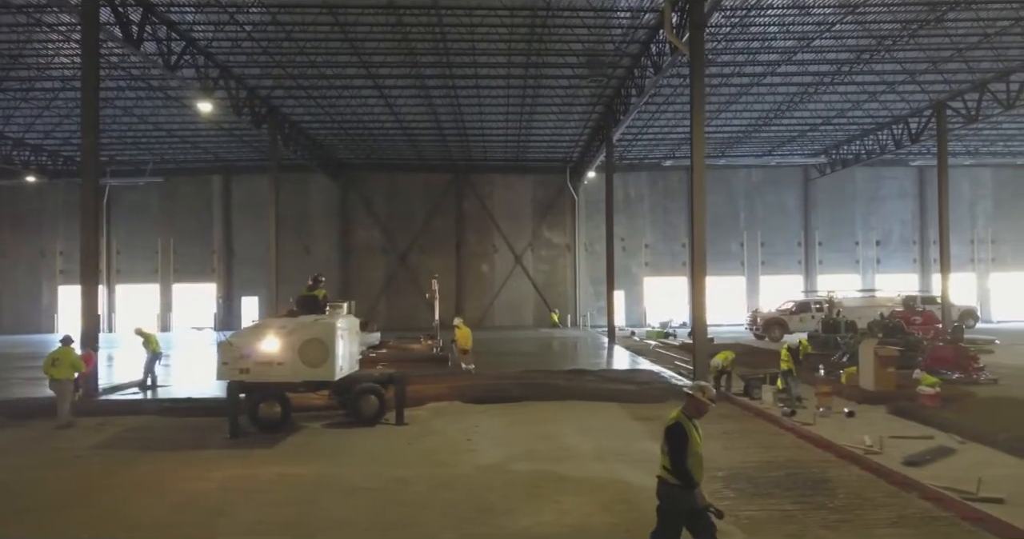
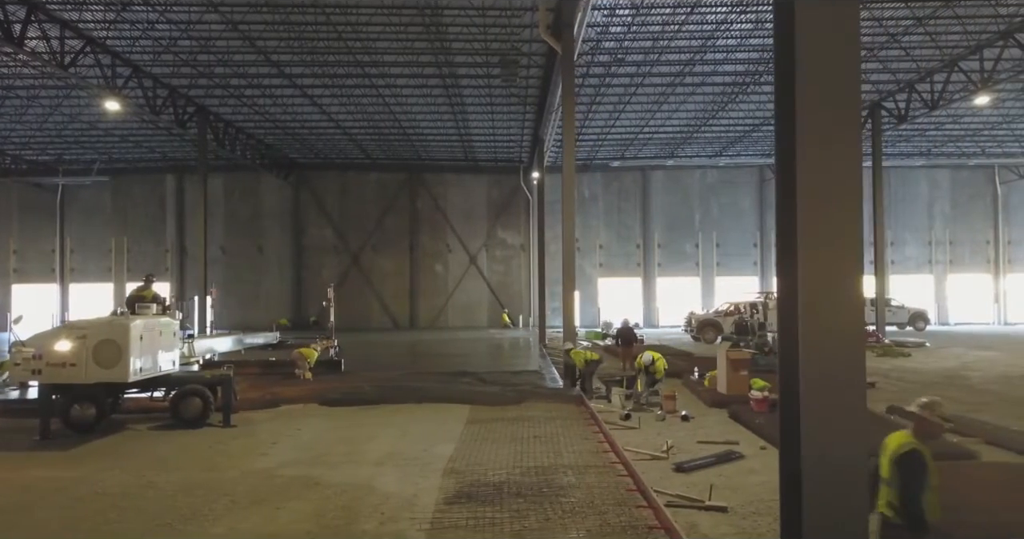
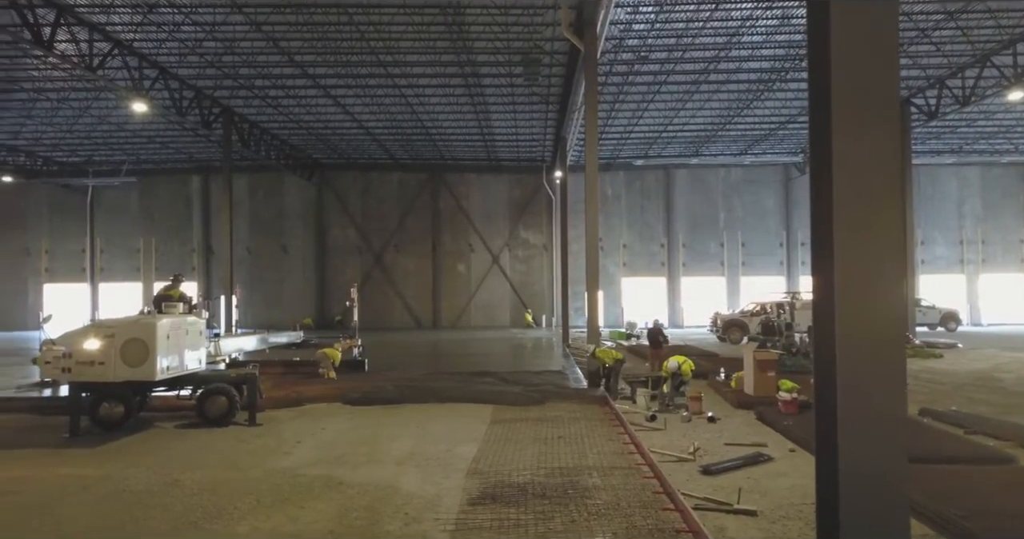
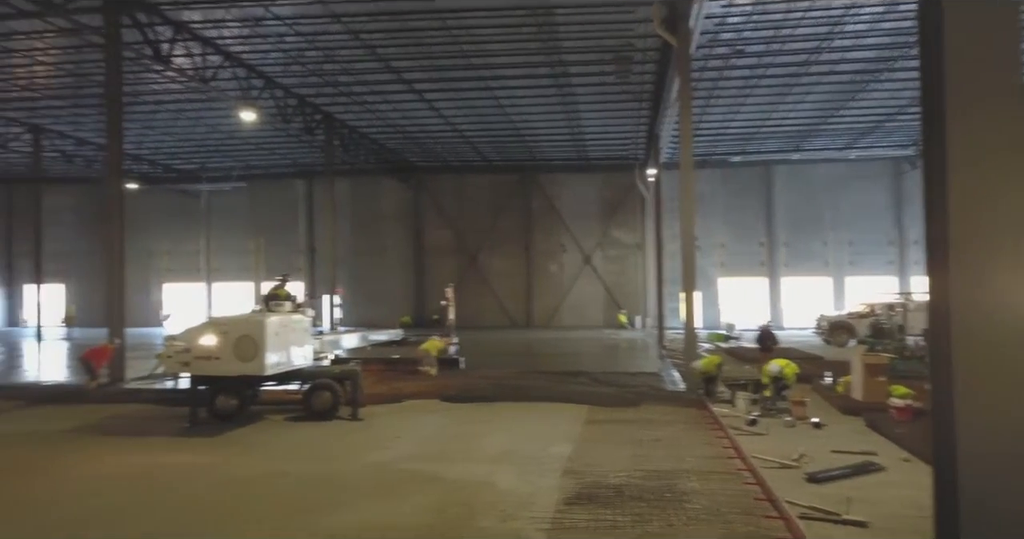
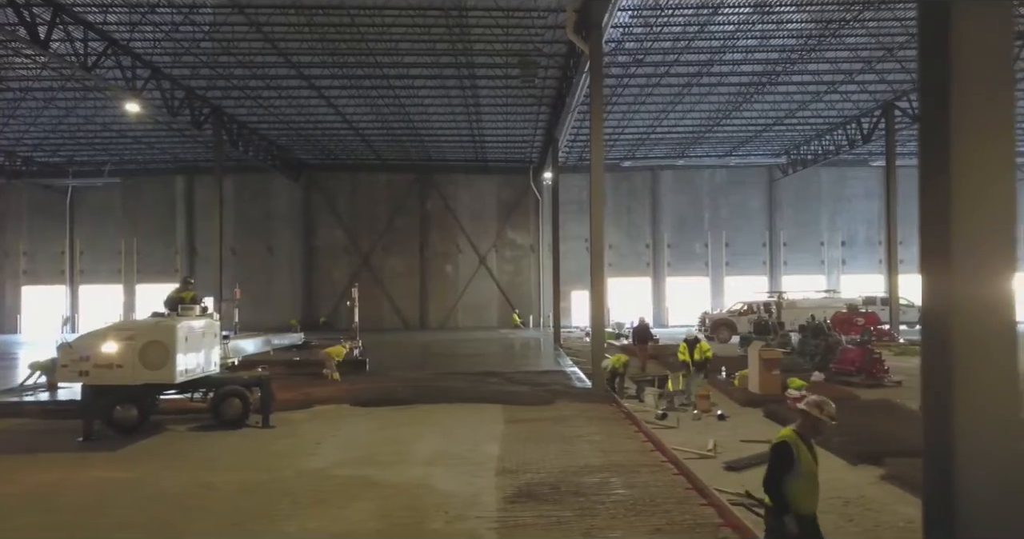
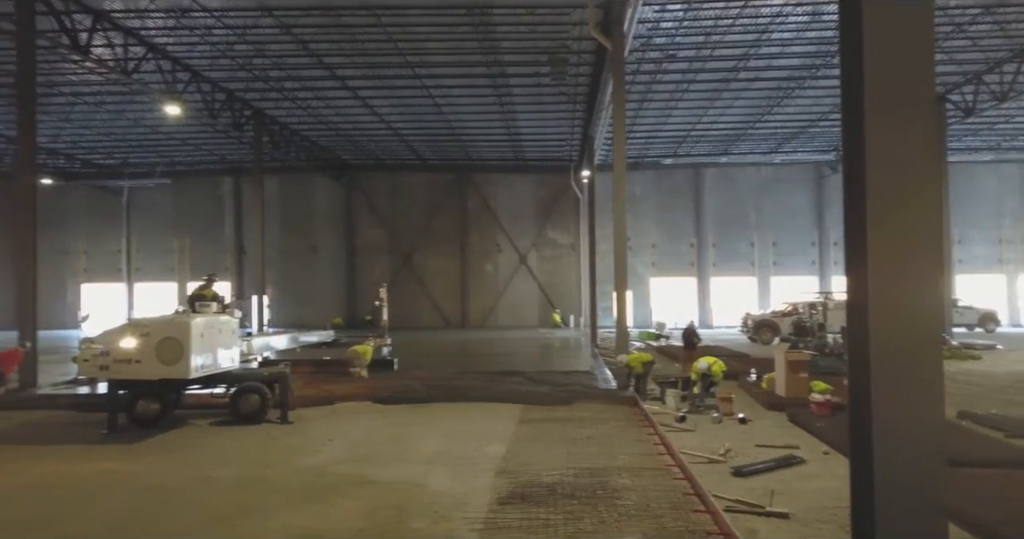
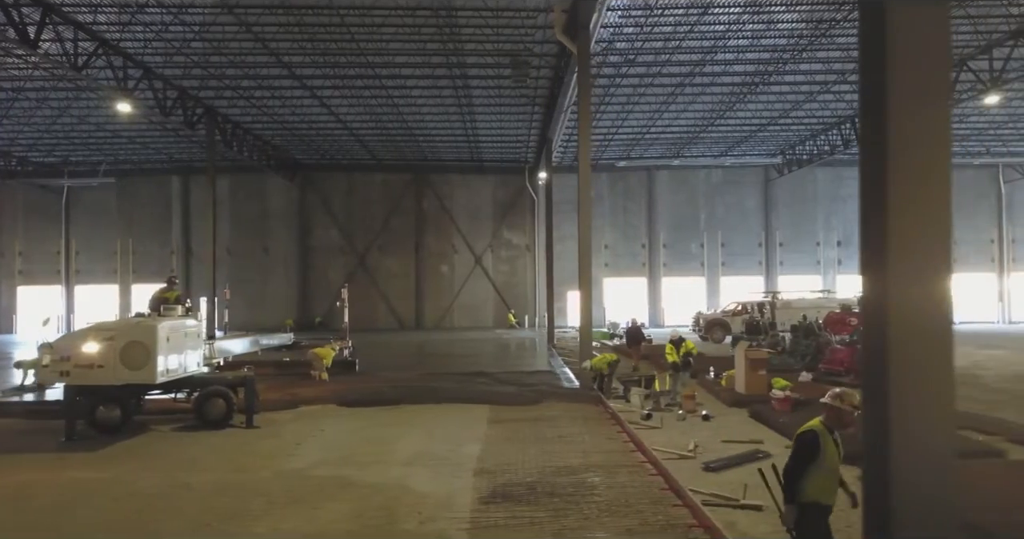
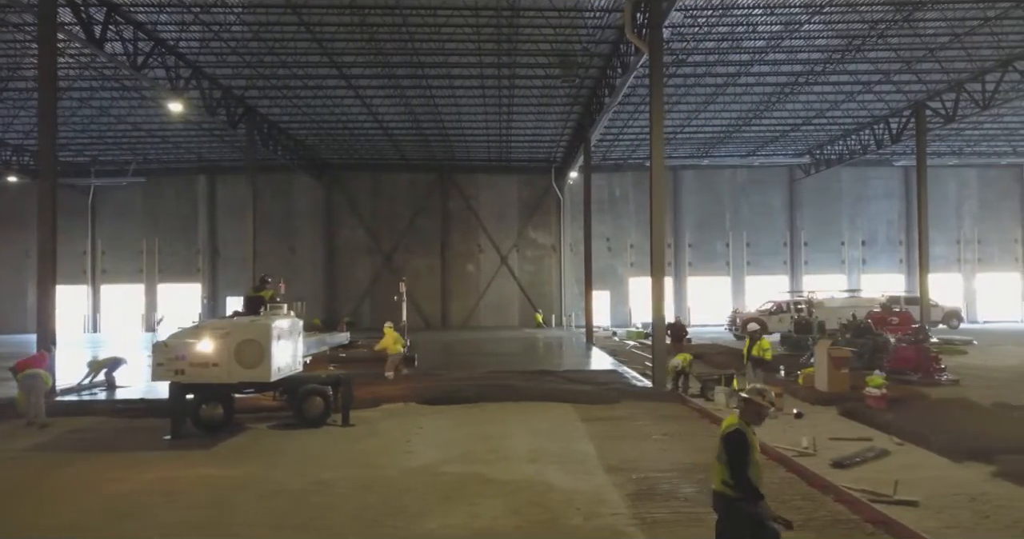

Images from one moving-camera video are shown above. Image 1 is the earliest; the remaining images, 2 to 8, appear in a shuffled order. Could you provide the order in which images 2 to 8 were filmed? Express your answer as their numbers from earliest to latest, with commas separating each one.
8, 5, 7, 2, 3, 6, 4
